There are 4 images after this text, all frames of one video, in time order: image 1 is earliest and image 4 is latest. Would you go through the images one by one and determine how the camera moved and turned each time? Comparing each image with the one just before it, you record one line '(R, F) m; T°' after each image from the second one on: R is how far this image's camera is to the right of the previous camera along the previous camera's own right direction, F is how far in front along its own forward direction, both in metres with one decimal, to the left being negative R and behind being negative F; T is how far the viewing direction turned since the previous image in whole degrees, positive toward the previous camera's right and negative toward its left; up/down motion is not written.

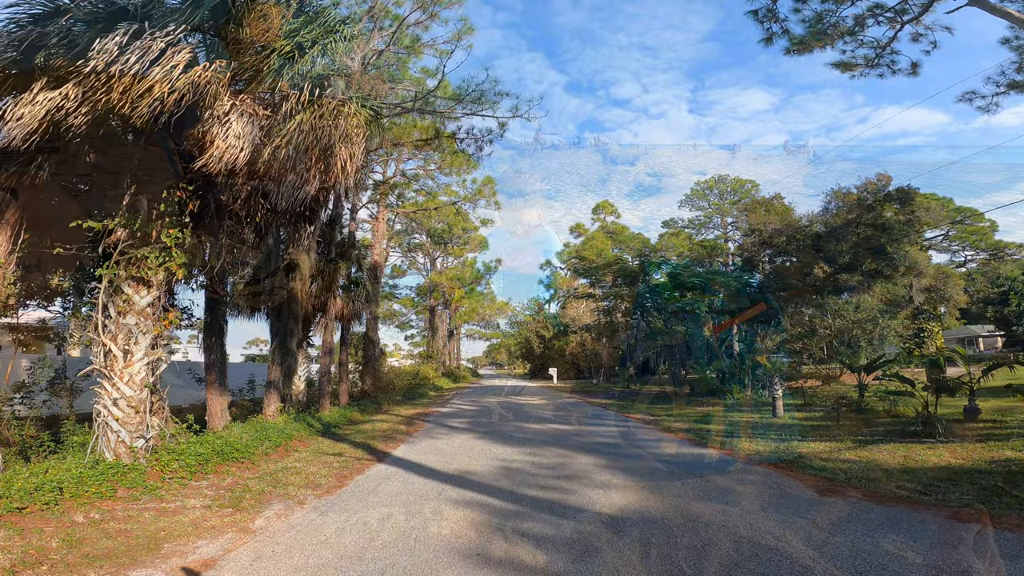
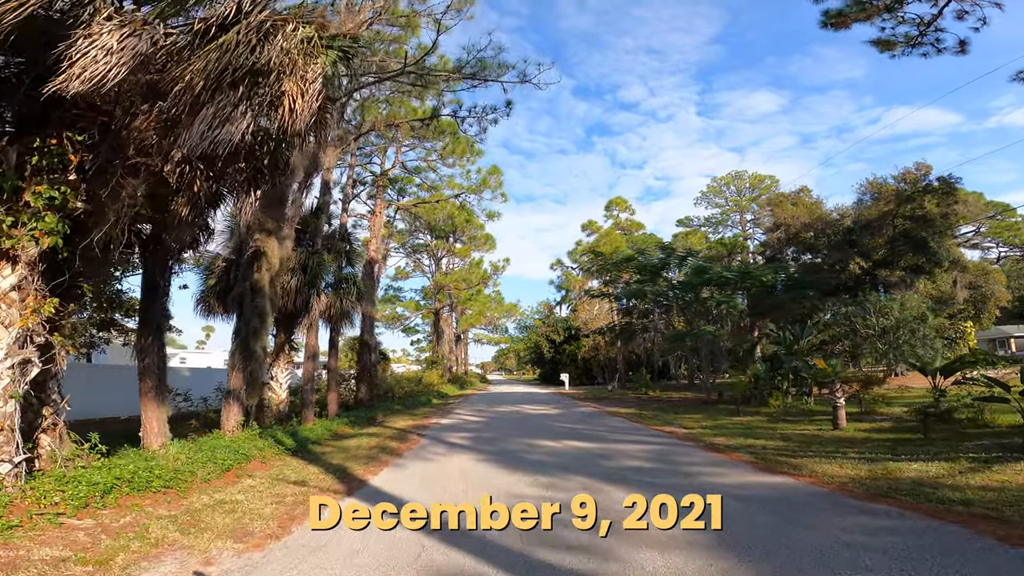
(0.0, +2.1) m; -1°
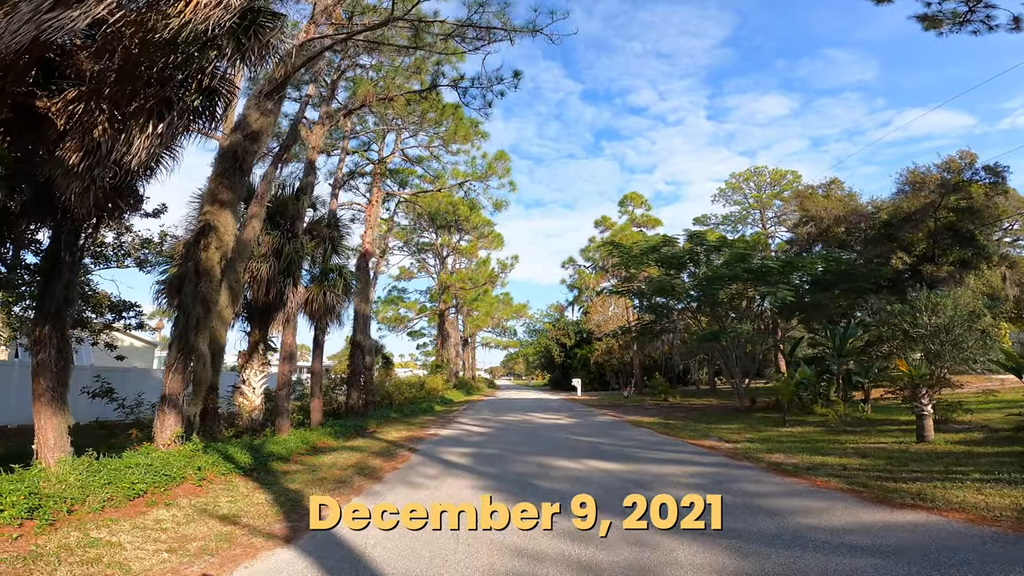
(0.0, +2.1) m; -1°
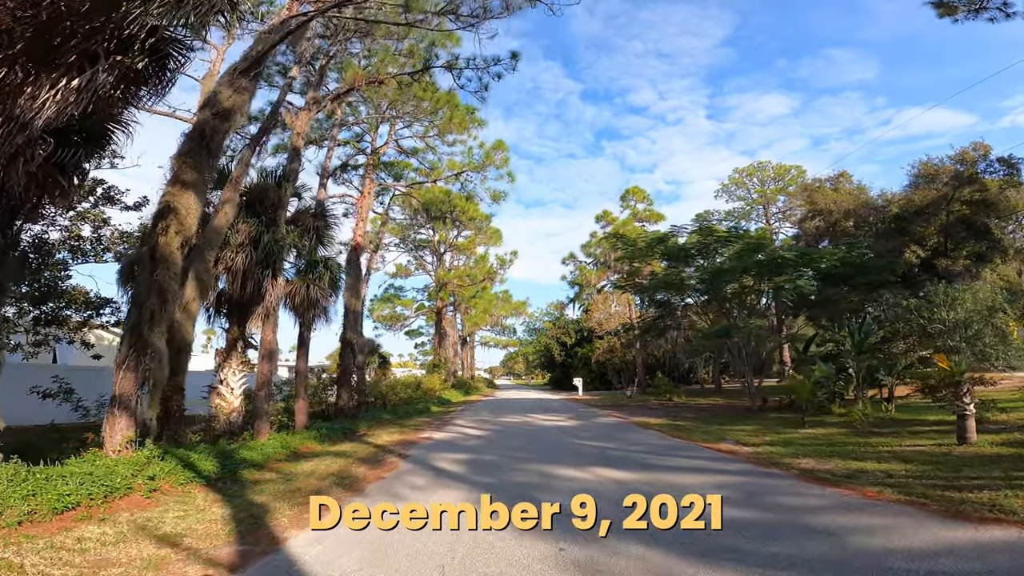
(0.0, +0.9) m; 0°
